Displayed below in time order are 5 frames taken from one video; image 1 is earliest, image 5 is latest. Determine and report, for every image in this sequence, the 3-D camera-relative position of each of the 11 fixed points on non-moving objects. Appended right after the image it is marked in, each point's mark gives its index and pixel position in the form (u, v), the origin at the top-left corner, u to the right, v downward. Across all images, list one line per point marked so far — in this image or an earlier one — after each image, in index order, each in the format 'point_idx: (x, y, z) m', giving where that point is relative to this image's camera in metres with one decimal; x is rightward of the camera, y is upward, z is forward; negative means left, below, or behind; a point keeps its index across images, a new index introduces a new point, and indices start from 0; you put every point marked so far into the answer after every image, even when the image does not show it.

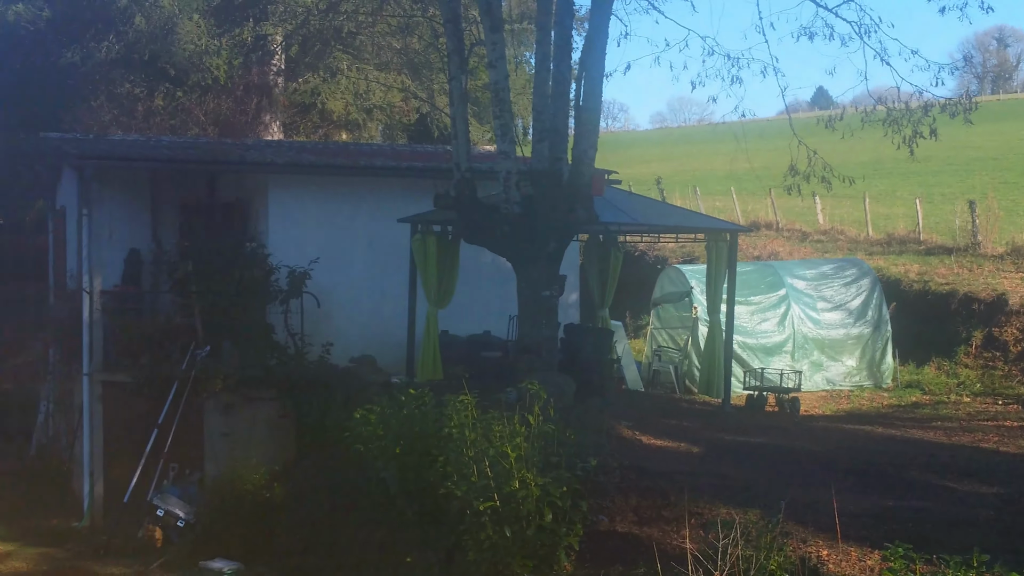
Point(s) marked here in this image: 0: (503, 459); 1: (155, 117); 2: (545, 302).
0: (-0.2, -1.2, +6.1) m
1: (-8.0, +4.1, +19.8) m
2: (+0.3, -0.1, +8.4) m
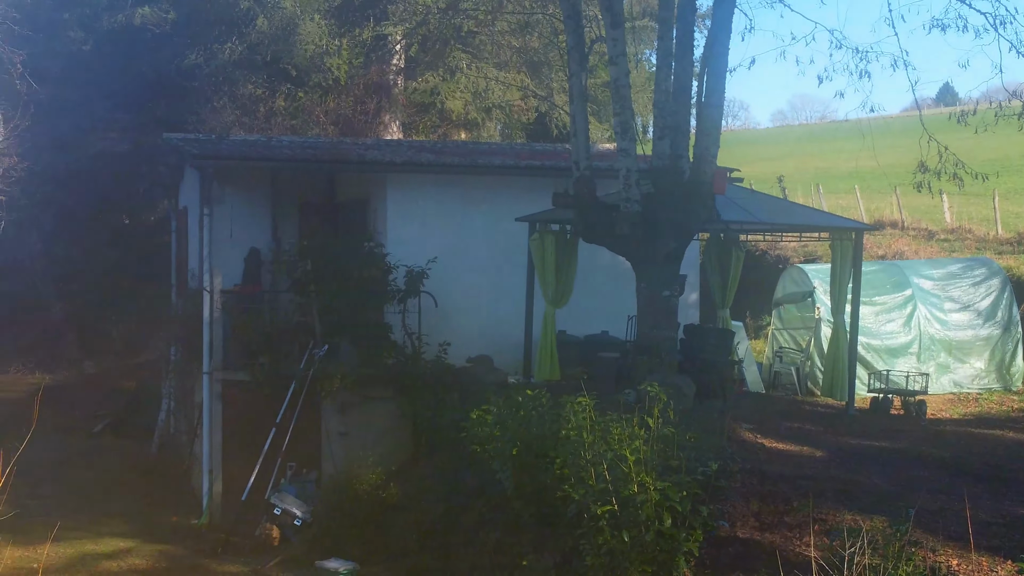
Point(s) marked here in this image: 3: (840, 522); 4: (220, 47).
0: (+0.7, -1.2, +6.0) m
1: (-5.6, +4.2, +20.4) m
2: (+1.5, -0.1, +8.2) m
3: (+2.5, -1.8, +6.5) m
4: (-6.6, +5.7, +19.7) m
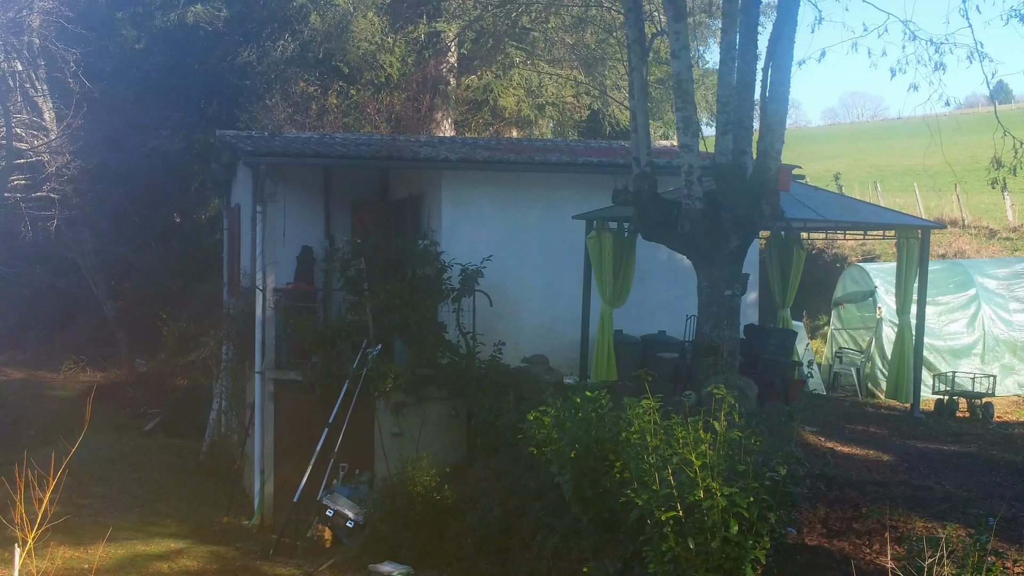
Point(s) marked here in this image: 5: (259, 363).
0: (+1.2, -1.2, +5.8) m
1: (-4.5, +4.2, +20.4) m
2: (+2.0, -0.1, +8.0) m
3: (+3.0, -1.8, +6.3) m
4: (-5.5, +5.8, +19.8) m
5: (-3.0, -0.9, +10.0) m
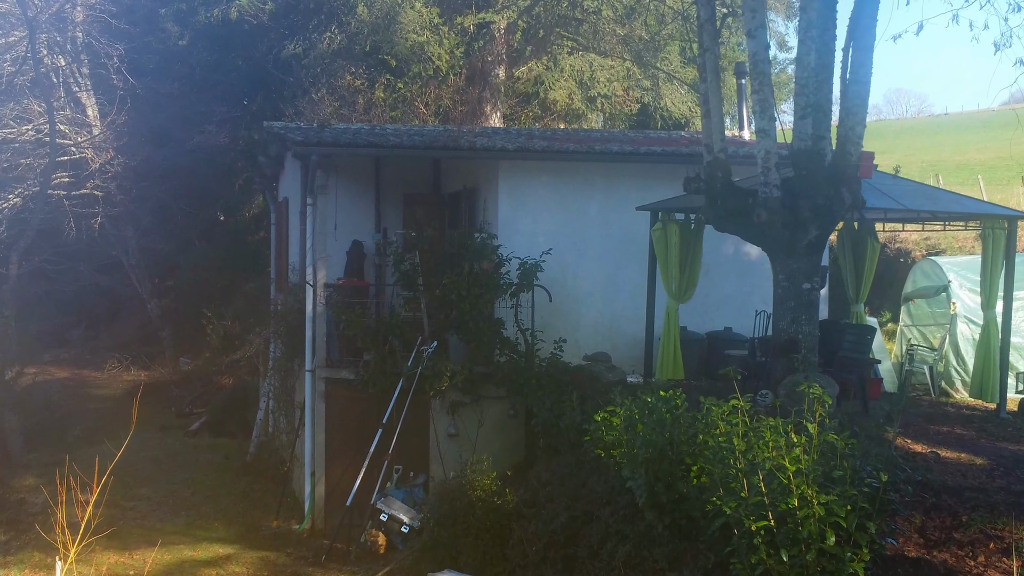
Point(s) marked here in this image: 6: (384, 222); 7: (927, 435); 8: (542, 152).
0: (+1.7, -1.2, +5.4) m
1: (-3.4, +4.3, +20.2) m
2: (+2.6, -0.1, +7.6) m
3: (+3.5, -1.7, +5.8) m
4: (-4.5, +5.8, +19.6) m
5: (-2.3, -0.8, +9.7) m
6: (-1.7, +0.9, +11.5) m
7: (+4.0, -1.4, +8.1) m
8: (+0.3, +1.5, +9.7) m
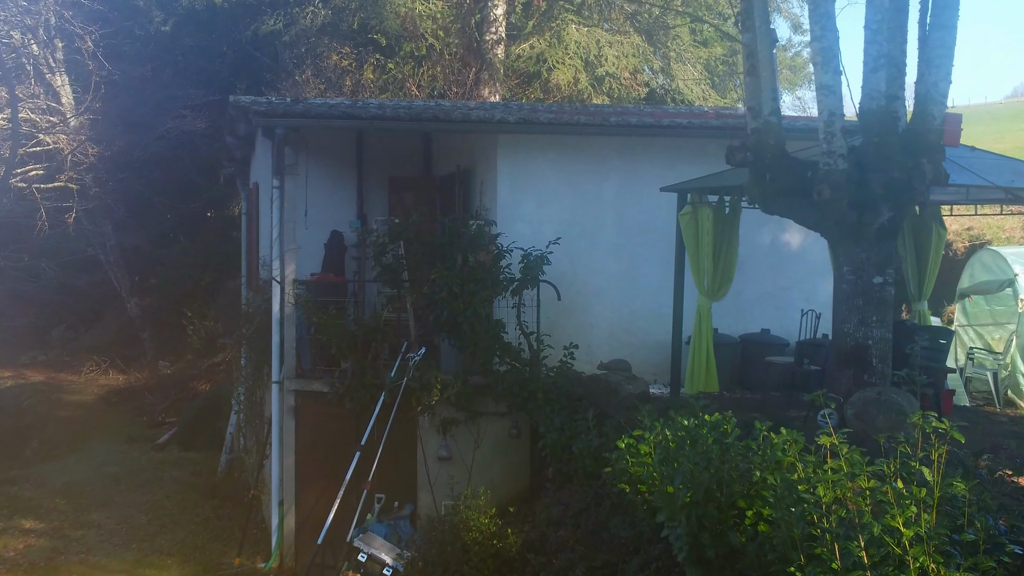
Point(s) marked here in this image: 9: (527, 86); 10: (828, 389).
0: (+1.7, -1.1, +3.9) m
1: (-3.4, +4.3, +18.8) m
2: (+2.6, 0.0, +6.1) m
3: (+3.5, -1.7, +4.4) m
4: (-4.5, +5.9, +18.2) m
5: (-2.3, -0.8, +8.3) m
6: (-1.7, +0.9, +10.1) m
7: (+4.0, -1.4, +6.7) m
8: (+0.3, +1.6, +8.2) m
9: (+0.2, +4.5, +19.4) m
10: (+2.4, -0.8, +6.5) m
